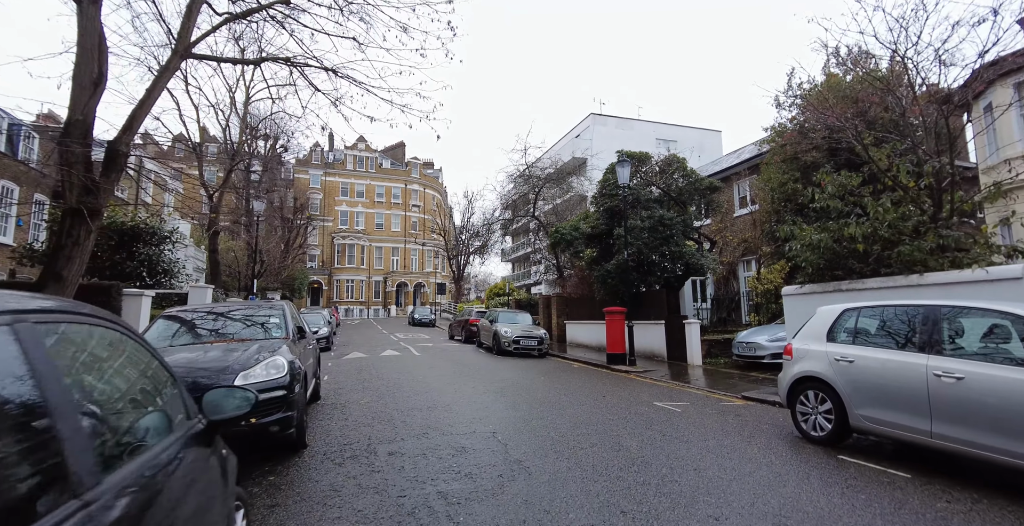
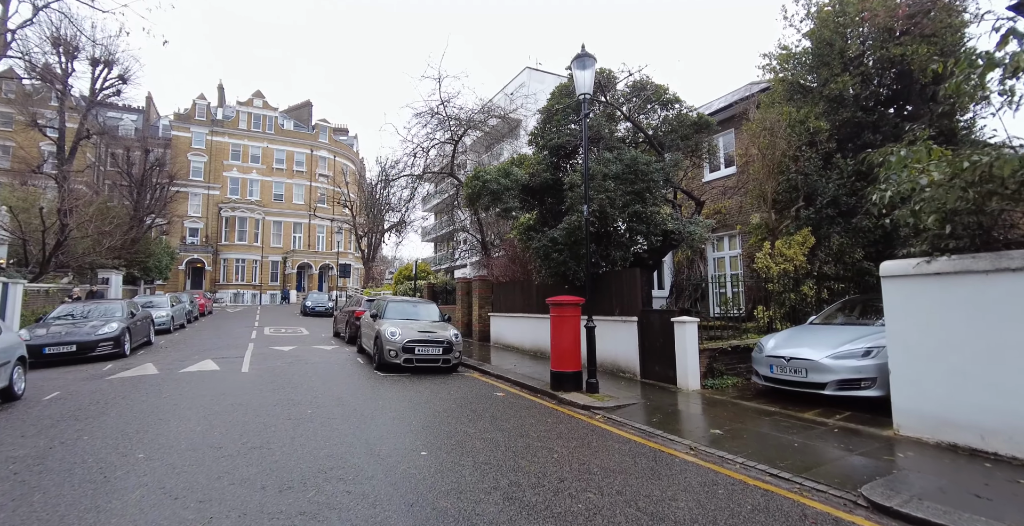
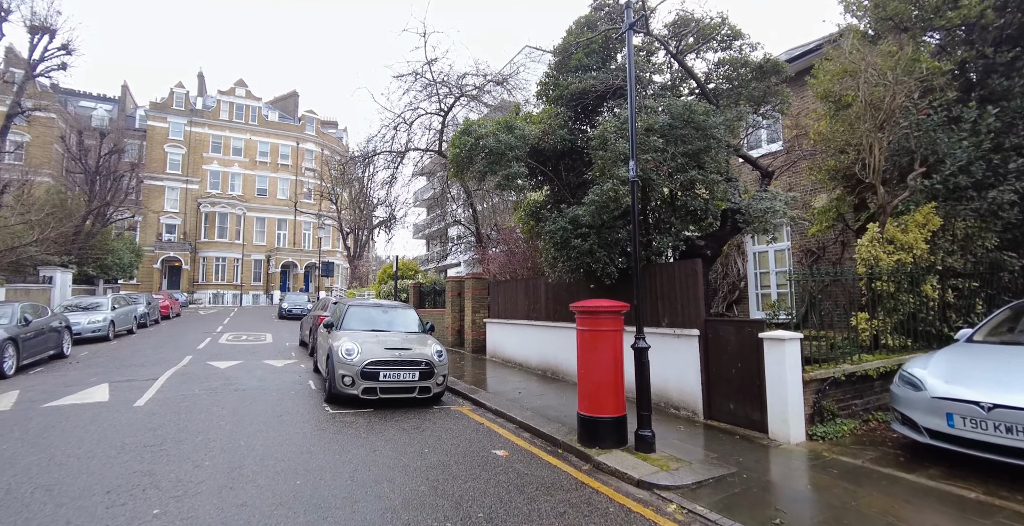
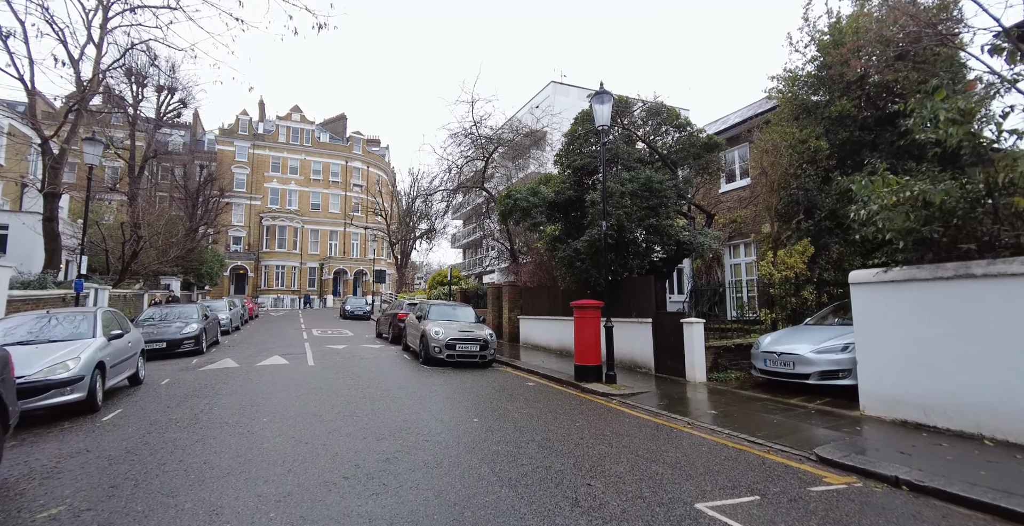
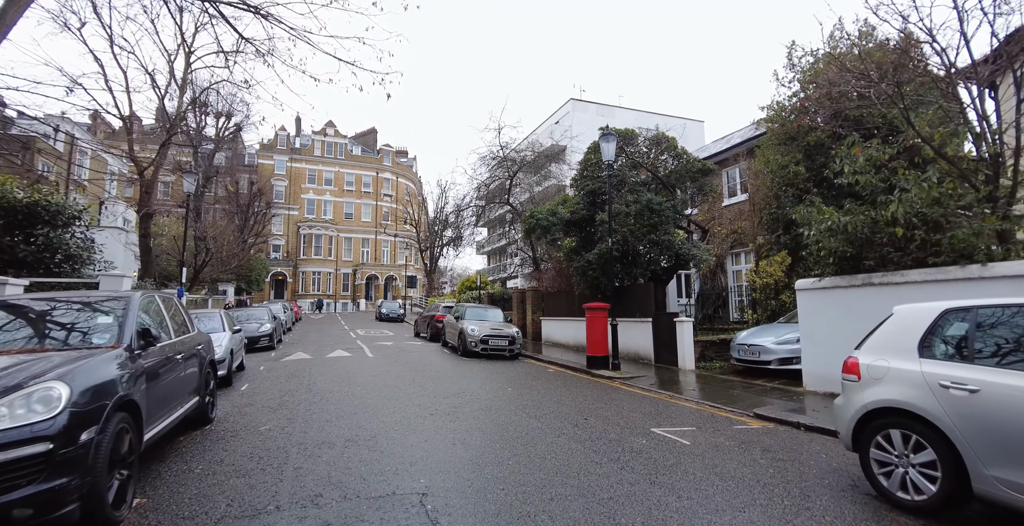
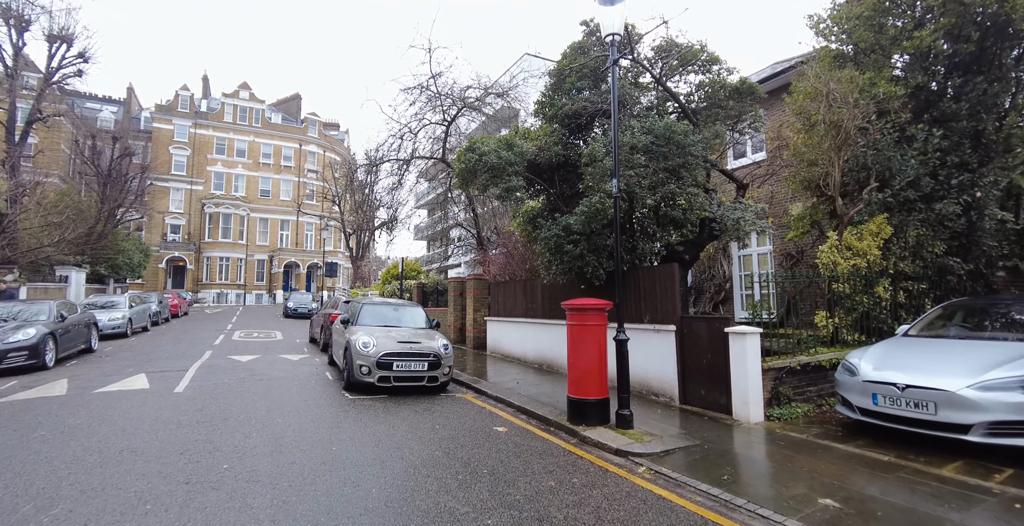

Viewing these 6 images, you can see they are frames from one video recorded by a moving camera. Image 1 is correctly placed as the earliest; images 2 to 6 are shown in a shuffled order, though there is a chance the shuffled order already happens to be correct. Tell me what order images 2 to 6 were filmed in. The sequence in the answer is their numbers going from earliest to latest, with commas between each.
5, 4, 2, 6, 3
